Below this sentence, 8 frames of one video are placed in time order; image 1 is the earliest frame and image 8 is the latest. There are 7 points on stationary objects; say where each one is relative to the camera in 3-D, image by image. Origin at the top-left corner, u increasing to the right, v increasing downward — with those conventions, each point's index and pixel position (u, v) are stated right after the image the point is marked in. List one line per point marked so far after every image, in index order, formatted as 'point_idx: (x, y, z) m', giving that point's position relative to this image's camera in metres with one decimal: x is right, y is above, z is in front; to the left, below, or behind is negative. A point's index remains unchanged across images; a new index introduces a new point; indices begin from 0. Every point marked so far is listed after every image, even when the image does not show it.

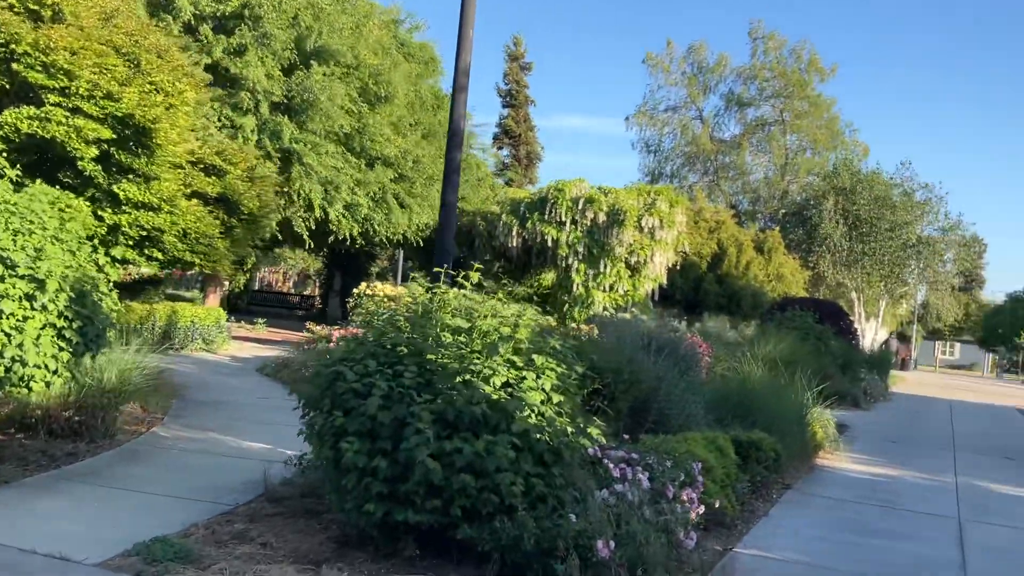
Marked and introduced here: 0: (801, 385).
0: (+3.3, -1.1, +12.5) m
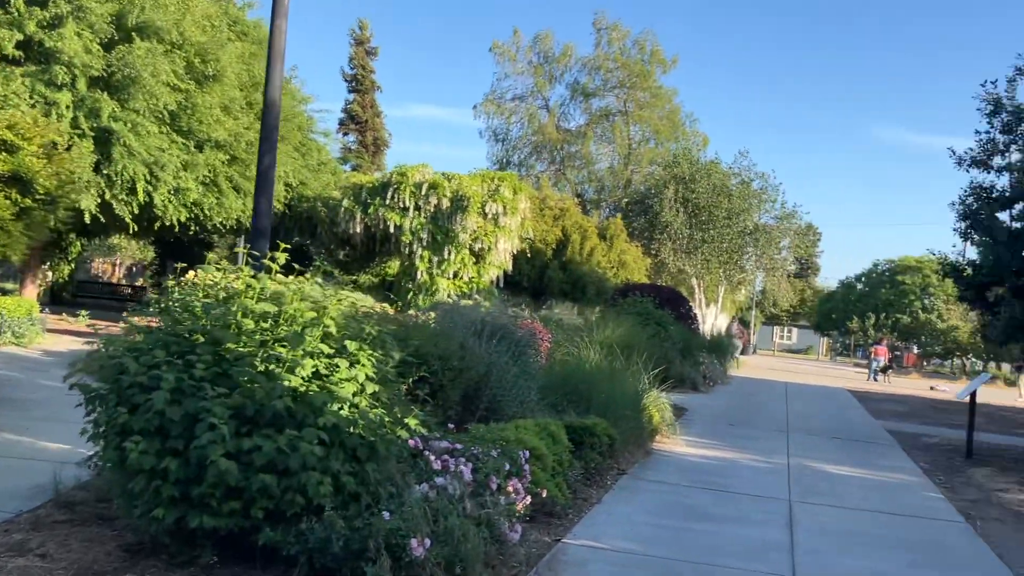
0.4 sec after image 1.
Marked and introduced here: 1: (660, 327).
0: (+1.4, -0.9, +12.5) m
1: (+2.7, -0.7, +19.8) m
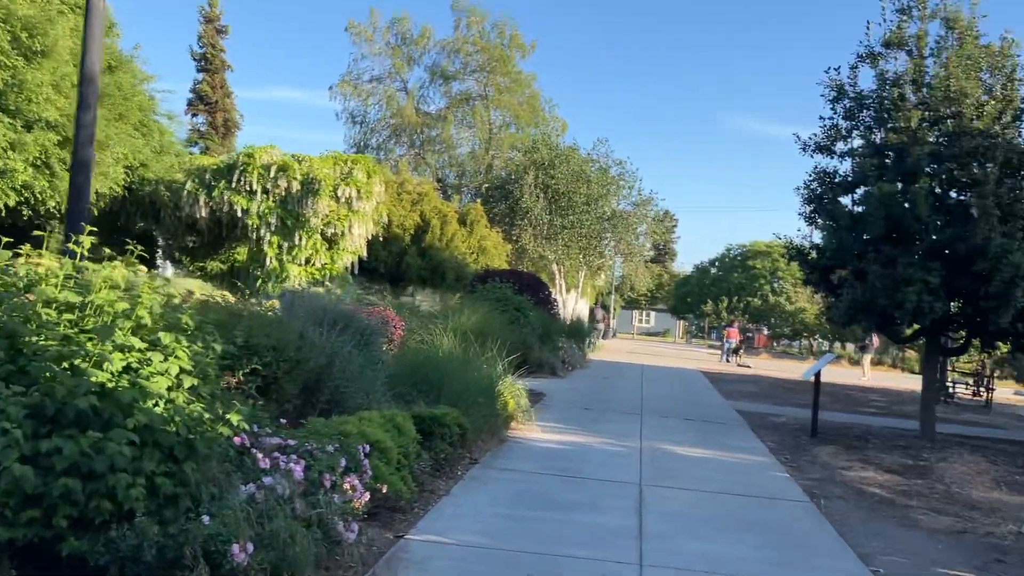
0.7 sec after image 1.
0: (-0.2, -0.8, +12.3) m
1: (+0.1, -0.4, +19.7) m
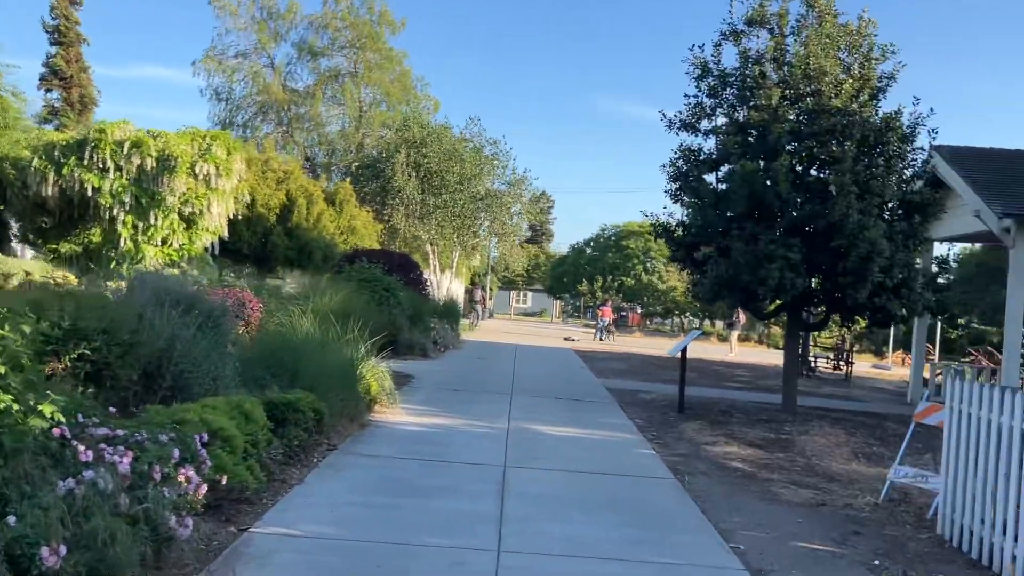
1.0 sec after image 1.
0: (-1.7, -0.5, +11.9) m
1: (-2.2, -0.1, +19.3) m
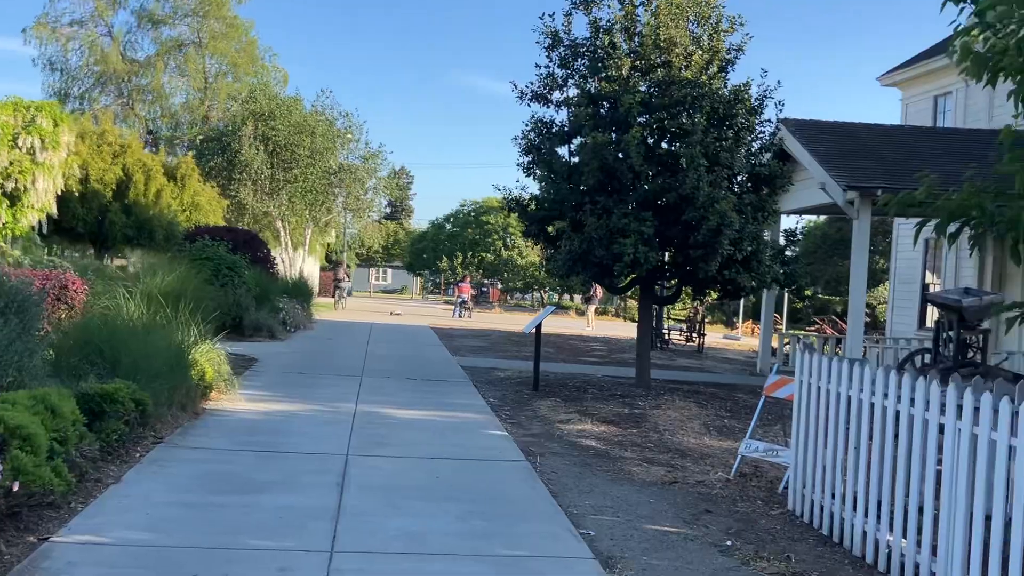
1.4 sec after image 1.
0: (-3.3, -0.3, +11.2) m
1: (-4.7, +0.3, +18.4) m
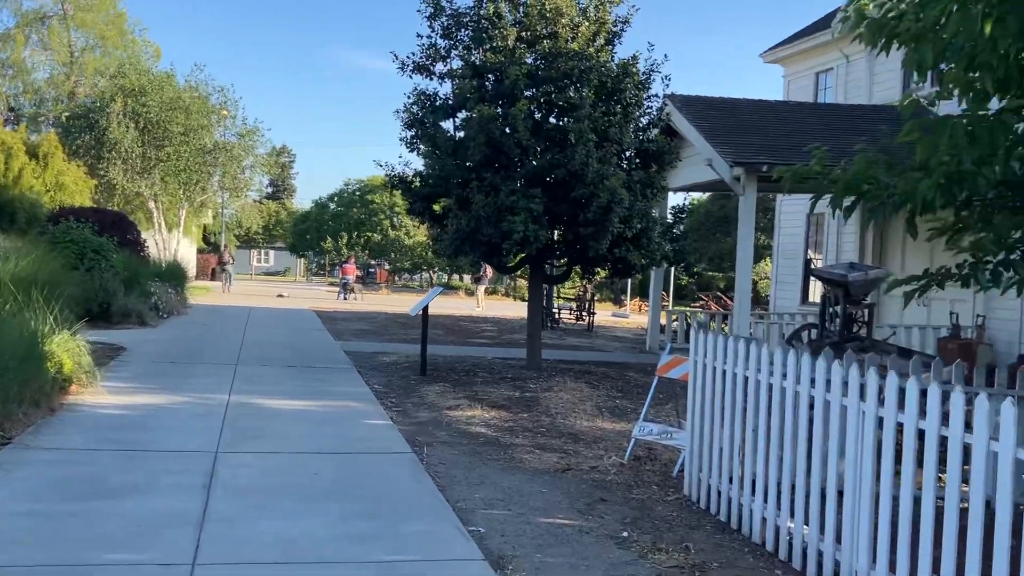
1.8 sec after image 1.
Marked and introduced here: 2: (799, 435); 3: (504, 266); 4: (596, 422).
0: (-4.4, -0.2, +10.4) m
1: (-6.5, +0.5, +17.4) m
2: (+1.5, -0.8, +5.9) m
3: (-0.1, +0.3, +13.3) m
4: (+0.8, -1.2, +10.3) m
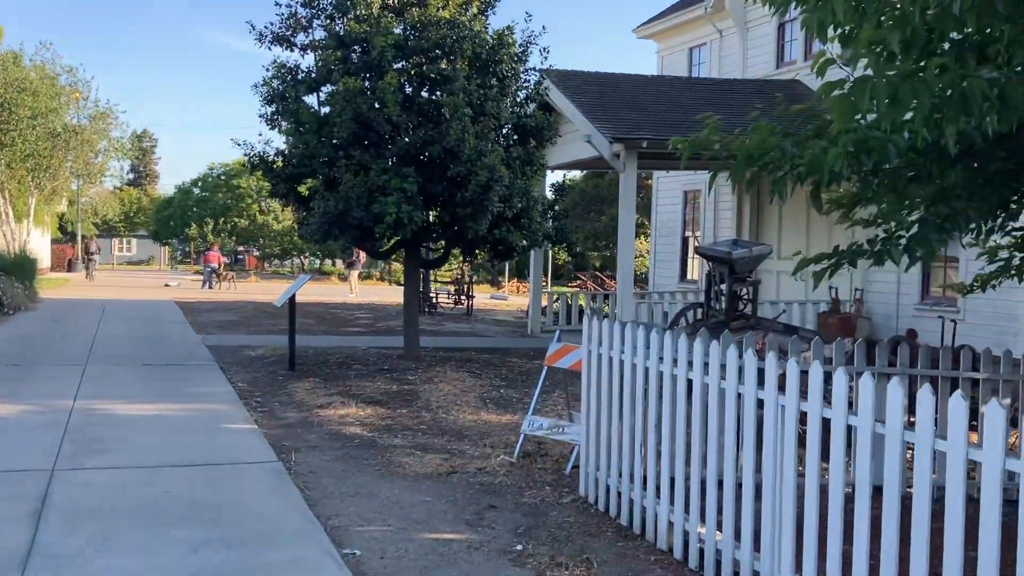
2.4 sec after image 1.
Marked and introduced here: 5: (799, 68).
0: (-5.4, -0.2, +9.1) m
1: (-8.4, +0.6, +15.9) m
2: (+1.0, -0.7, +5.4) m
3: (-1.5, +0.4, +12.5) m
4: (-0.3, -1.1, +9.6) m
5: (+4.7, +3.6, +18.2) m
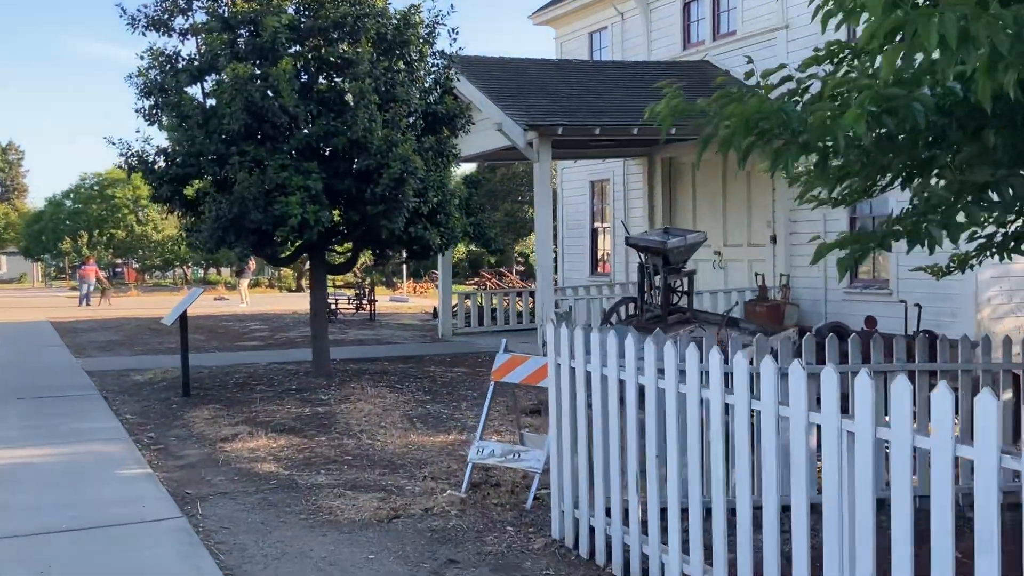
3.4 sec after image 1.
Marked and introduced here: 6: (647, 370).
0: (-5.9, -0.5, +7.5) m
1: (-9.5, +0.1, +13.9) m
2: (+0.8, -0.7, +4.4) m
3: (-2.4, +0.3, +11.3) m
4: (-0.8, -1.2, +8.5) m
5: (+3.1, +3.8, +17.5) m
6: (+0.6, -0.4, +4.8) m
